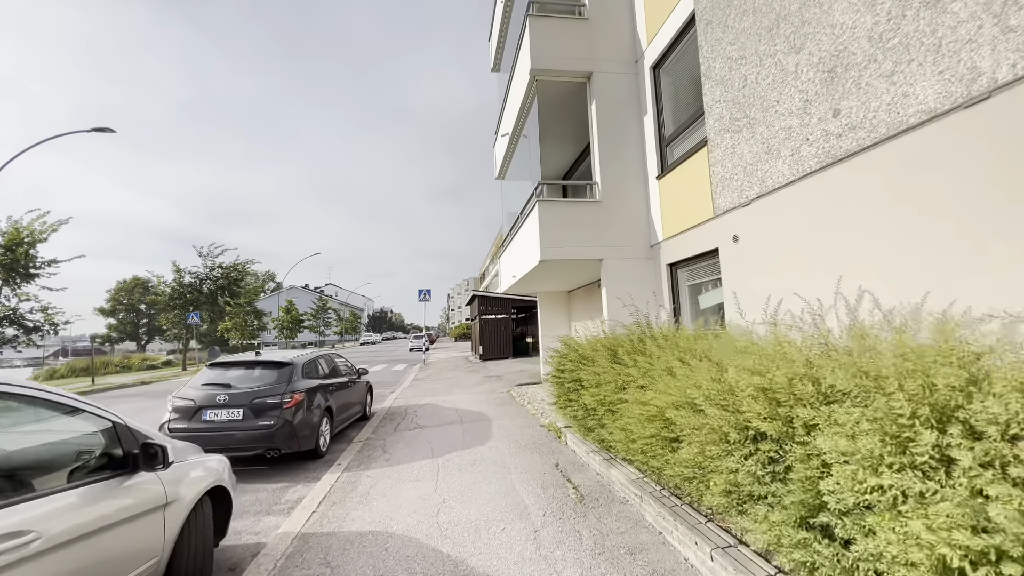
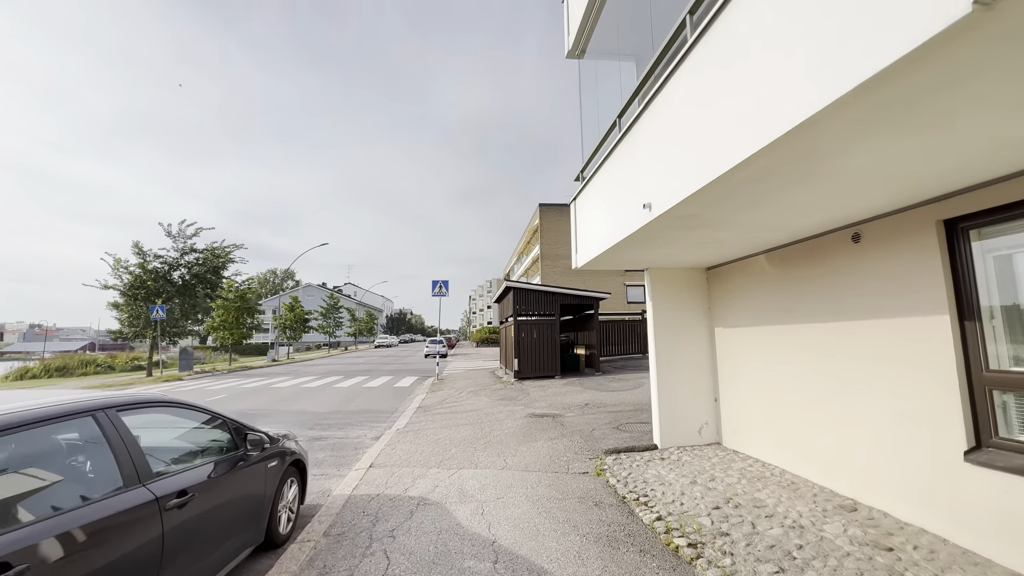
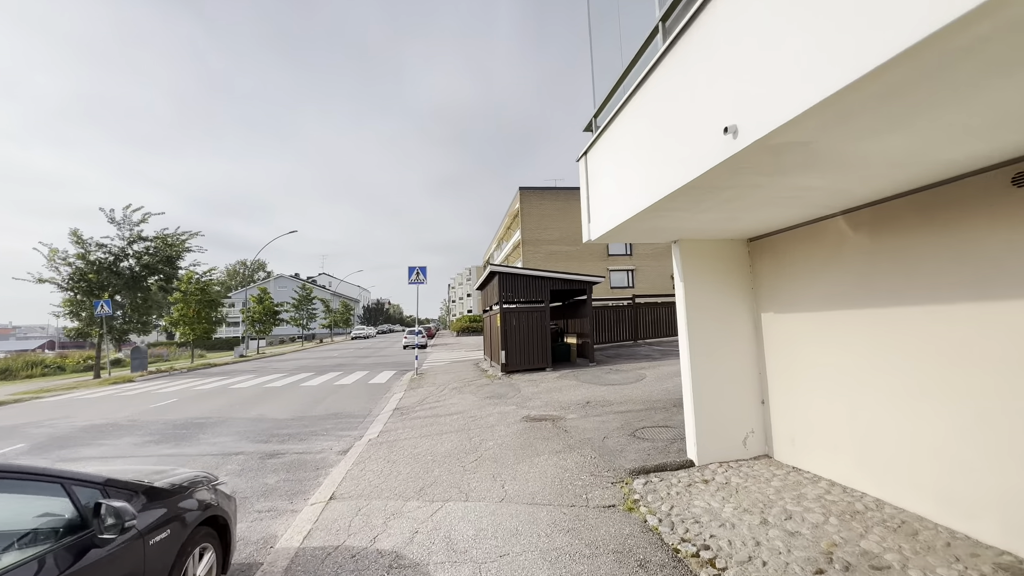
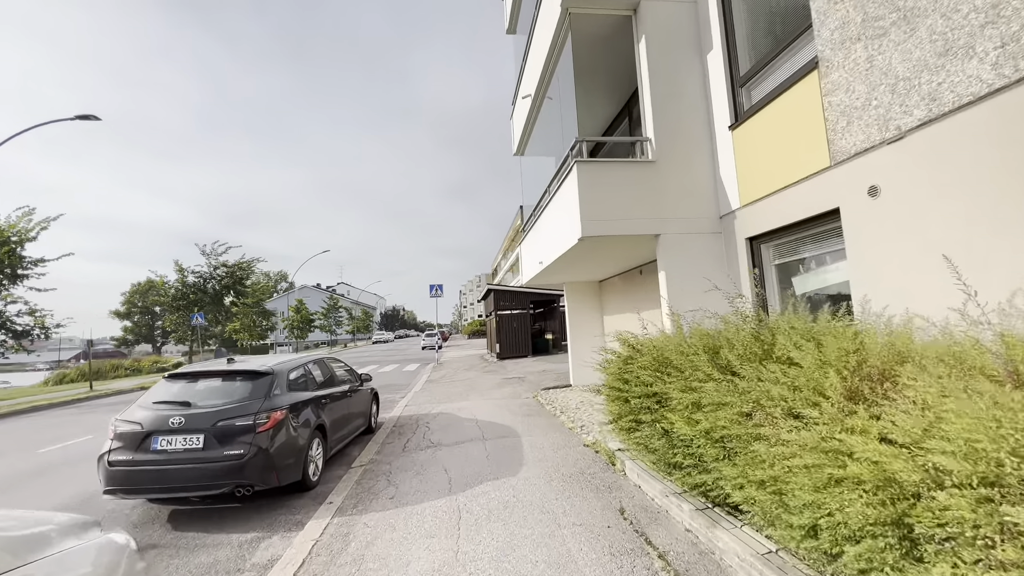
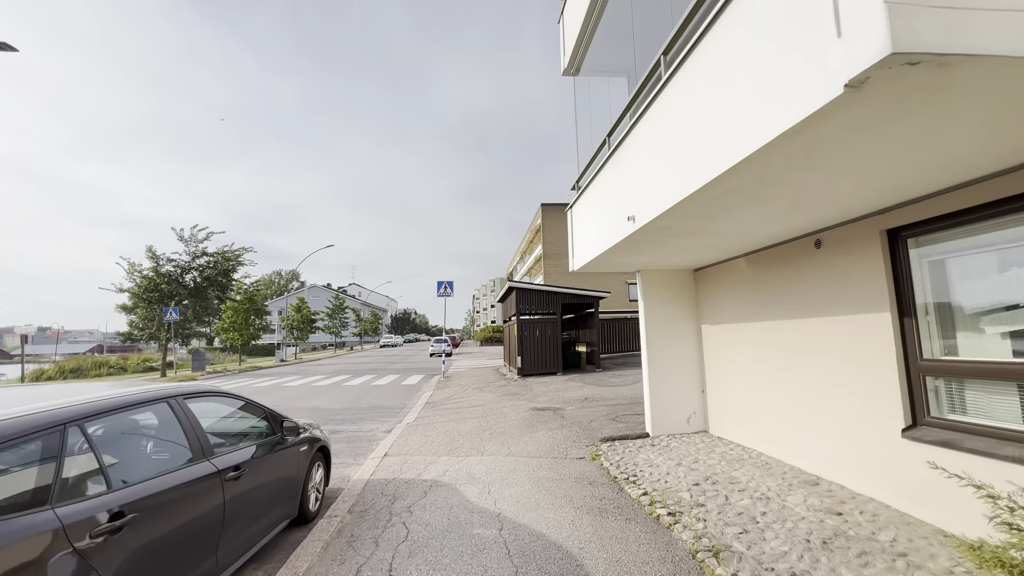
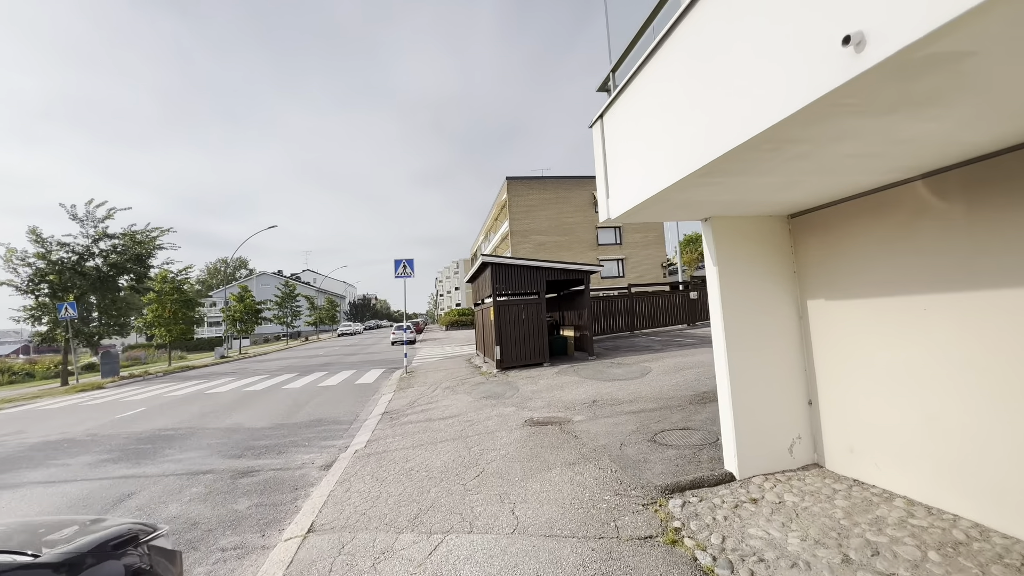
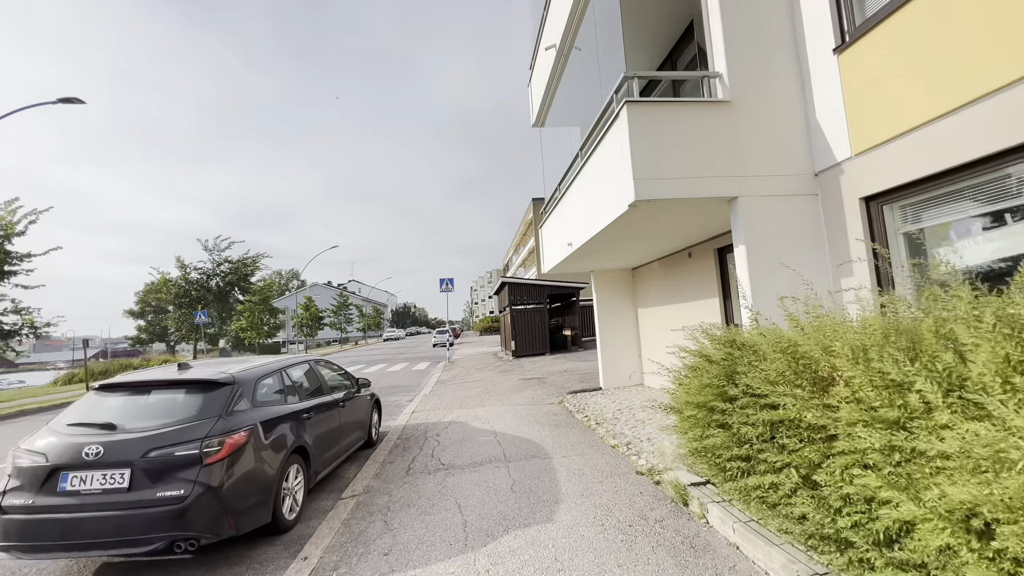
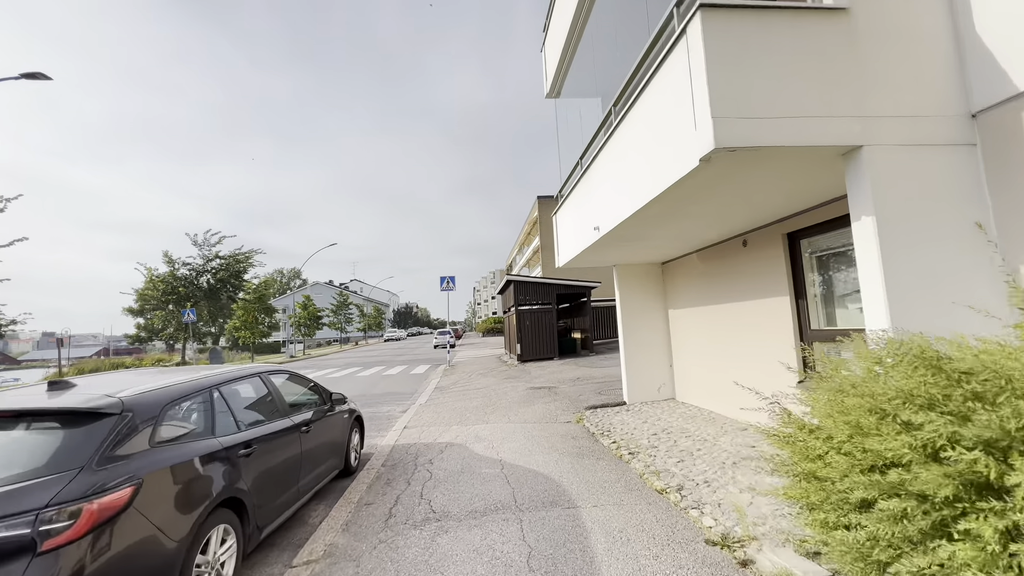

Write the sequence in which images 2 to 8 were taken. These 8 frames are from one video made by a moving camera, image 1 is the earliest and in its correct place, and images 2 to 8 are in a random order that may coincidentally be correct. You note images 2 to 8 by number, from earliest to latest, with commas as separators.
4, 7, 8, 5, 2, 3, 6
